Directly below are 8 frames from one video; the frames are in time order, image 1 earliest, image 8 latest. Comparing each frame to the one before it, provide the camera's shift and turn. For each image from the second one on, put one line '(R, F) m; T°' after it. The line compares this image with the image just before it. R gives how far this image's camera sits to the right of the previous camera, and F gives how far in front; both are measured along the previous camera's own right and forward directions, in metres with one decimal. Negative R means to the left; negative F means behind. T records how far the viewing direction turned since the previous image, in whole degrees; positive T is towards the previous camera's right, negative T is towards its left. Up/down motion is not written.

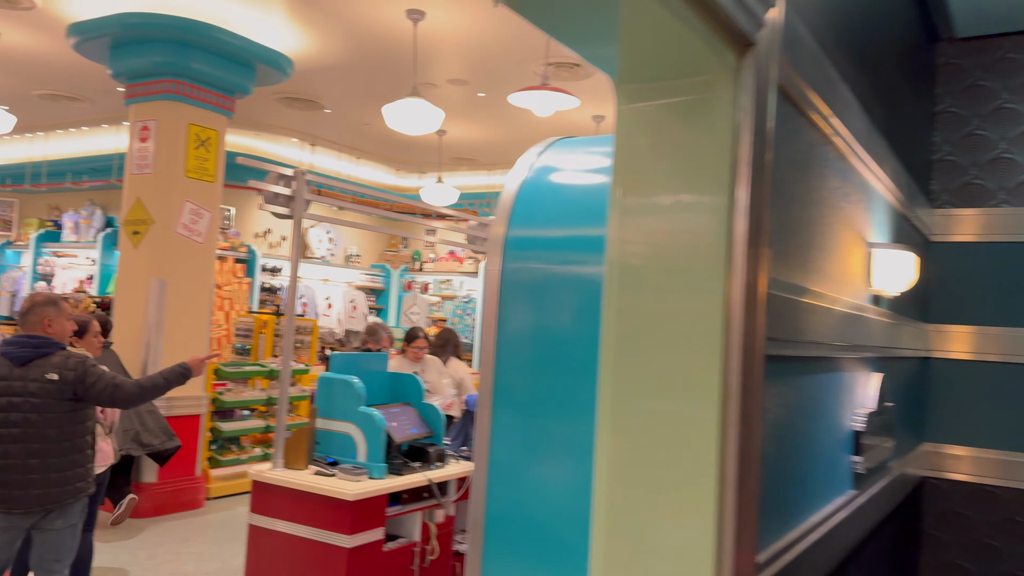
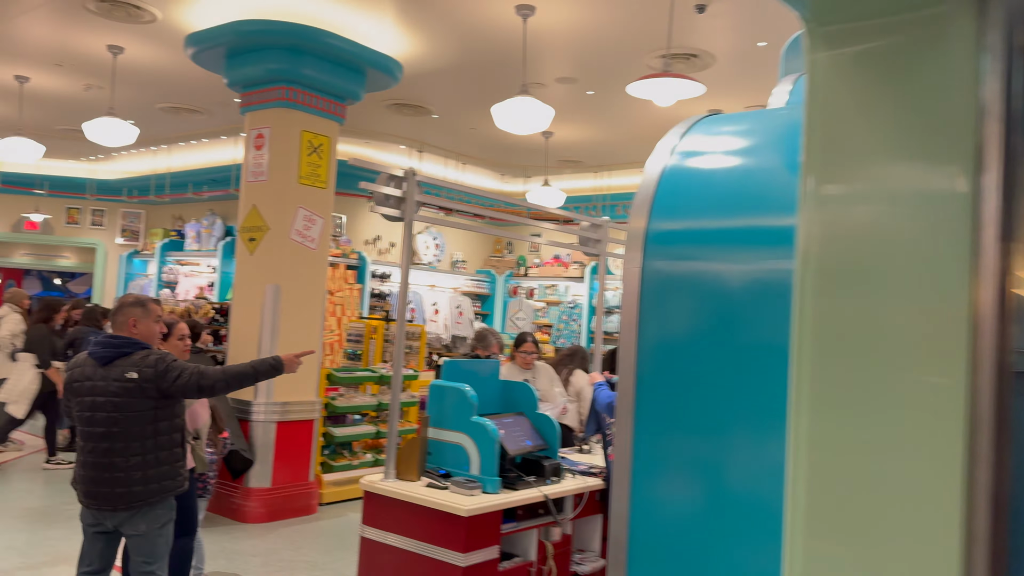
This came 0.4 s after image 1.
(-0.1, +0.2) m; -8°
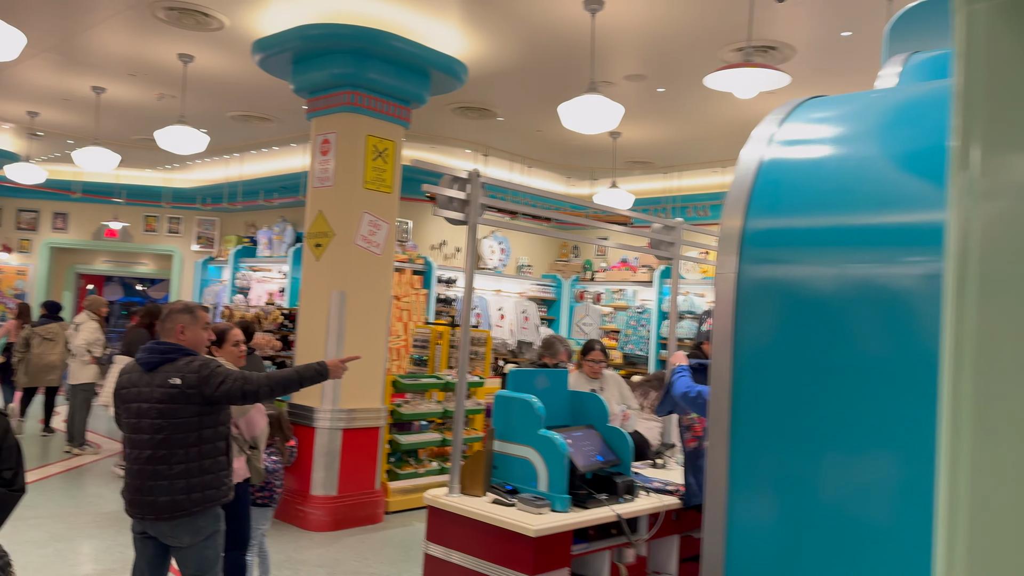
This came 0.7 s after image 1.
(0.0, +0.2) m; -5°
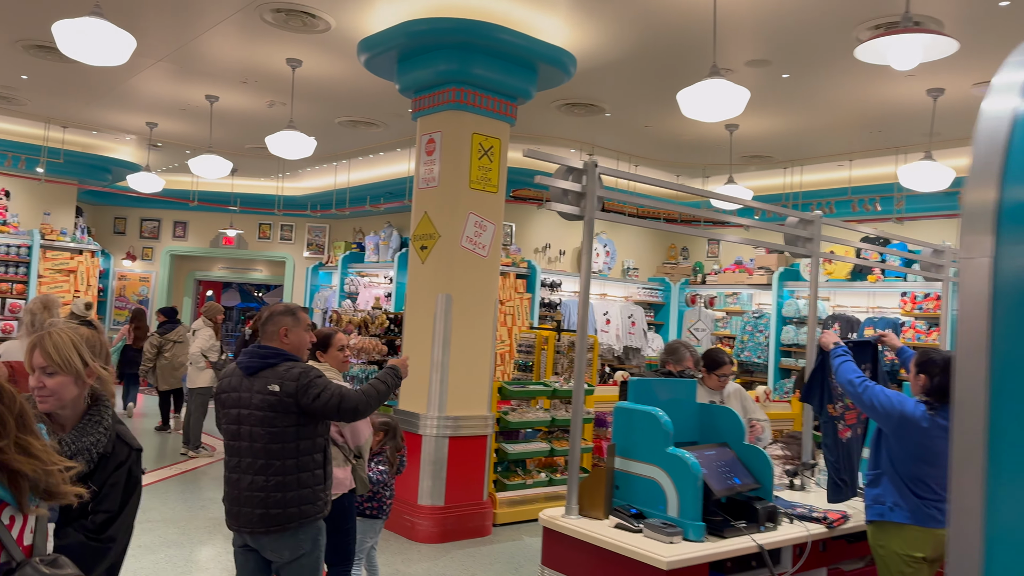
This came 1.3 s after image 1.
(-0.1, +0.3) m; -7°
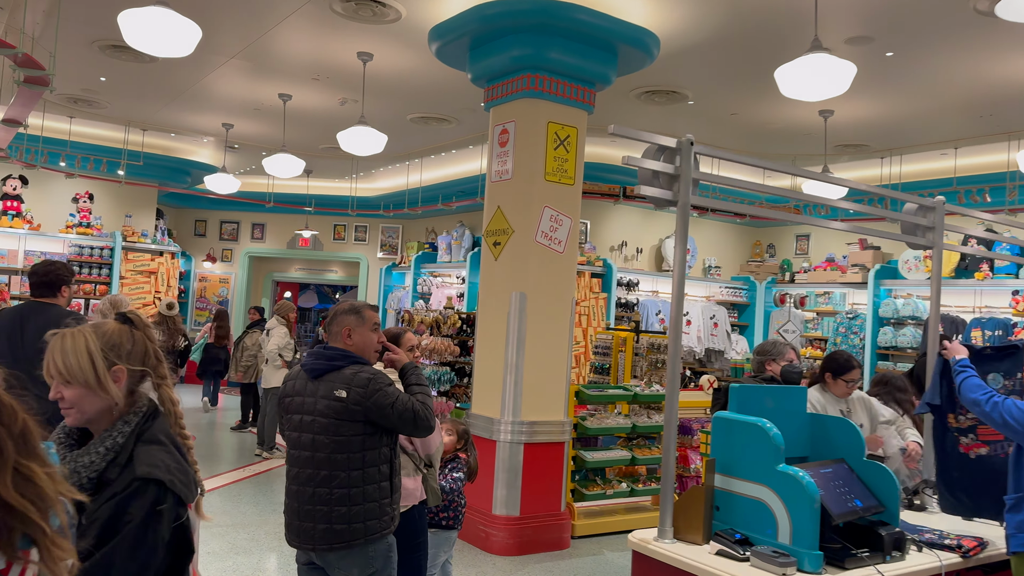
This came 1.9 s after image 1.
(0.0, +0.3) m; -5°
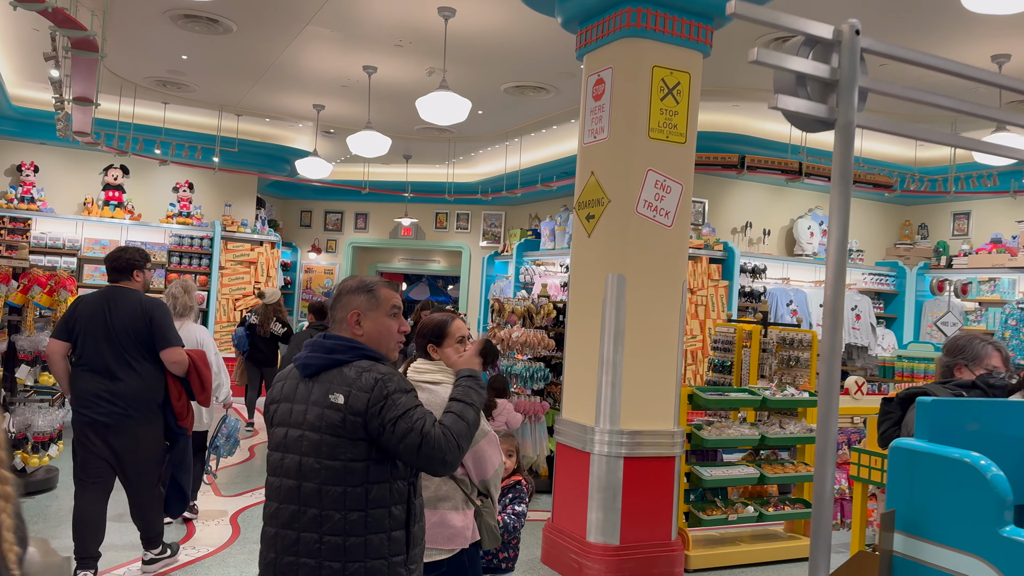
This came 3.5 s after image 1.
(+0.1, +0.8) m; -9°
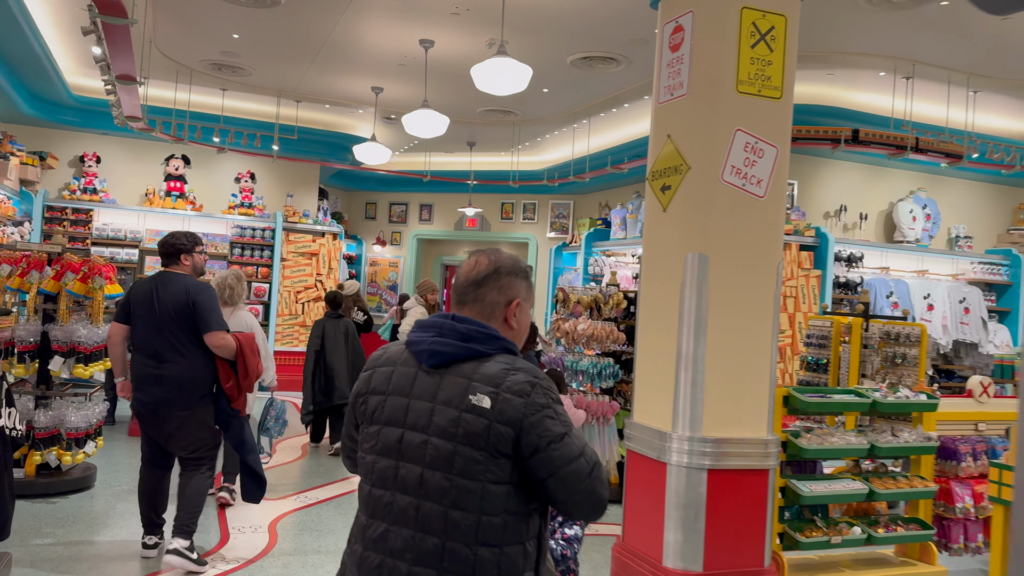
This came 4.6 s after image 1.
(0.0, +0.5) m; -5°
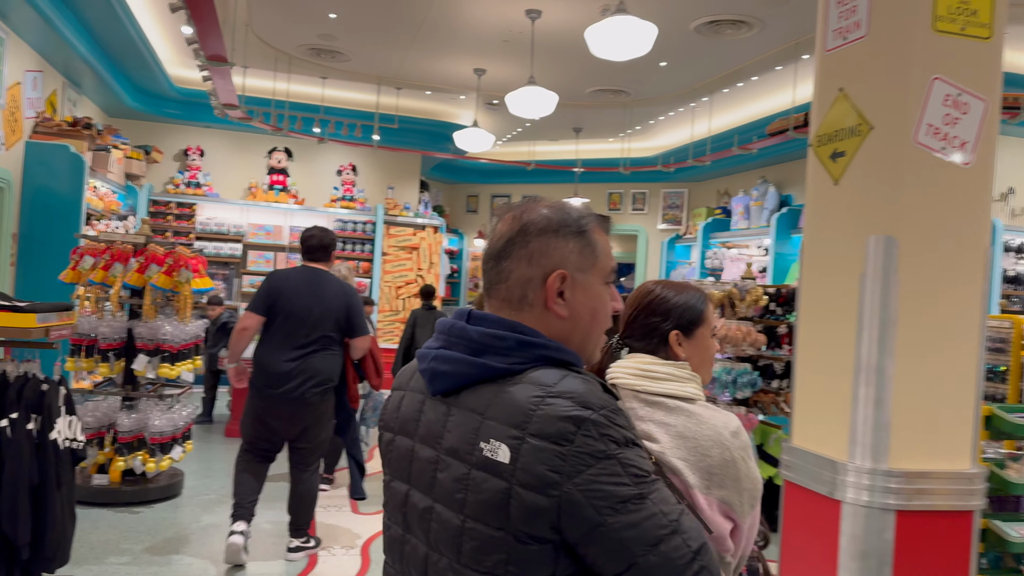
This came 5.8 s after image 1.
(-0.1, +0.6) m; -7°
